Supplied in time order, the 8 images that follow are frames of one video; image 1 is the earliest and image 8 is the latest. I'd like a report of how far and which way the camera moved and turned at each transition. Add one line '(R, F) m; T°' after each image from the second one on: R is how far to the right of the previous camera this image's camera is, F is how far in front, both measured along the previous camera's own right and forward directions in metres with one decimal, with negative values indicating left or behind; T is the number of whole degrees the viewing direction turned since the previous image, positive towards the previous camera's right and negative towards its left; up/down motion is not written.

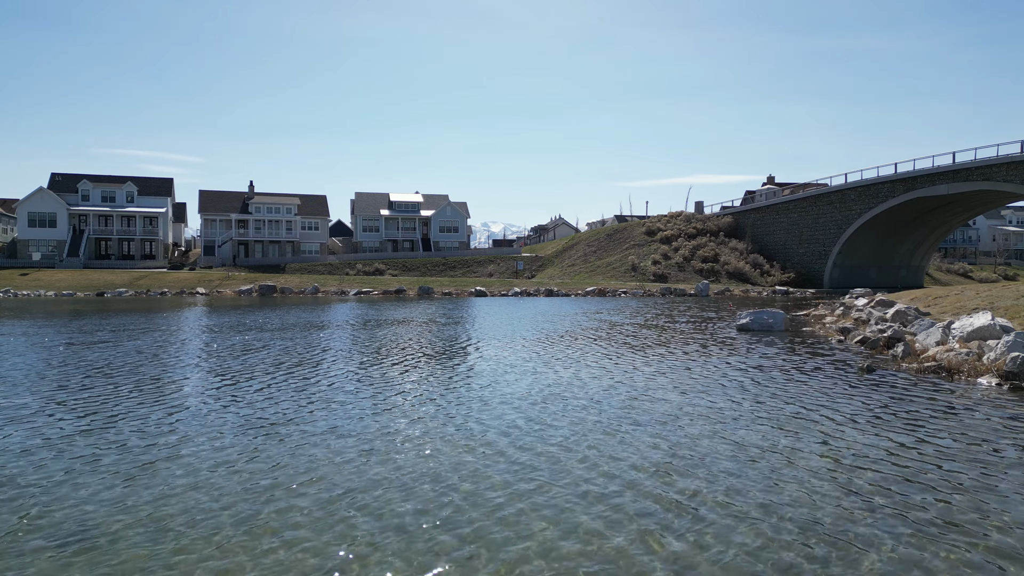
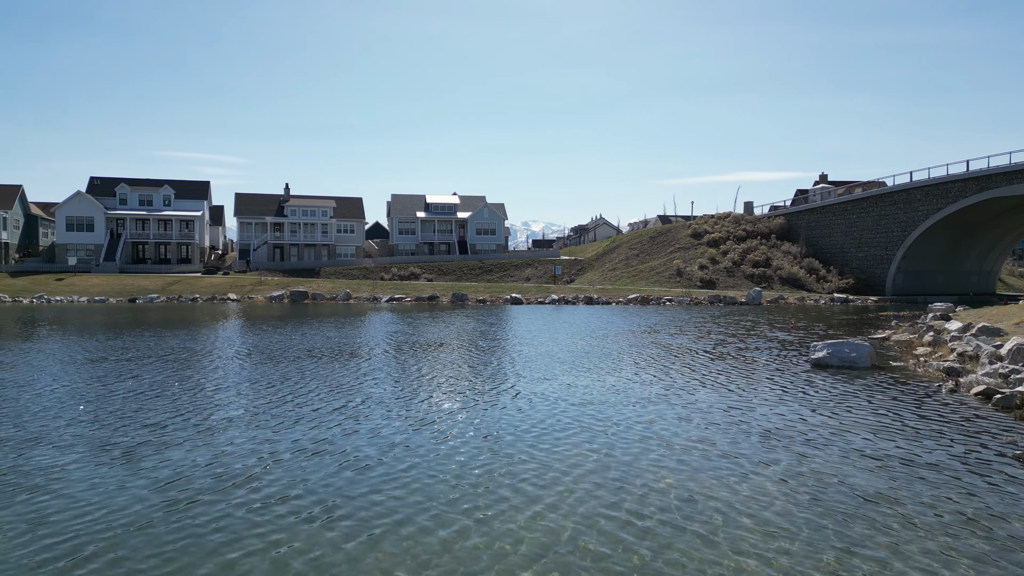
(+0.2, +3.6) m; -3°
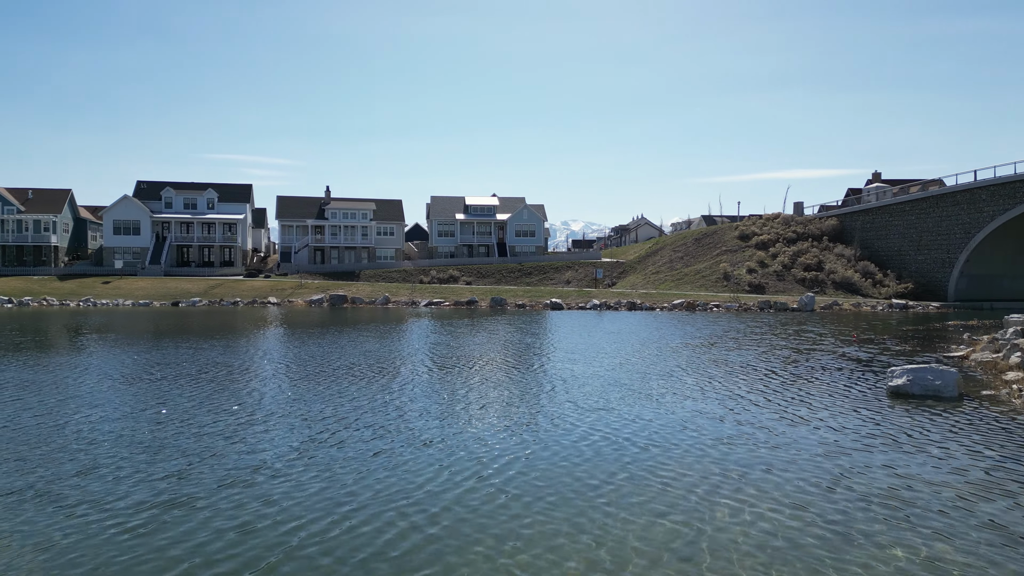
(-0.2, +1.6) m; -3°
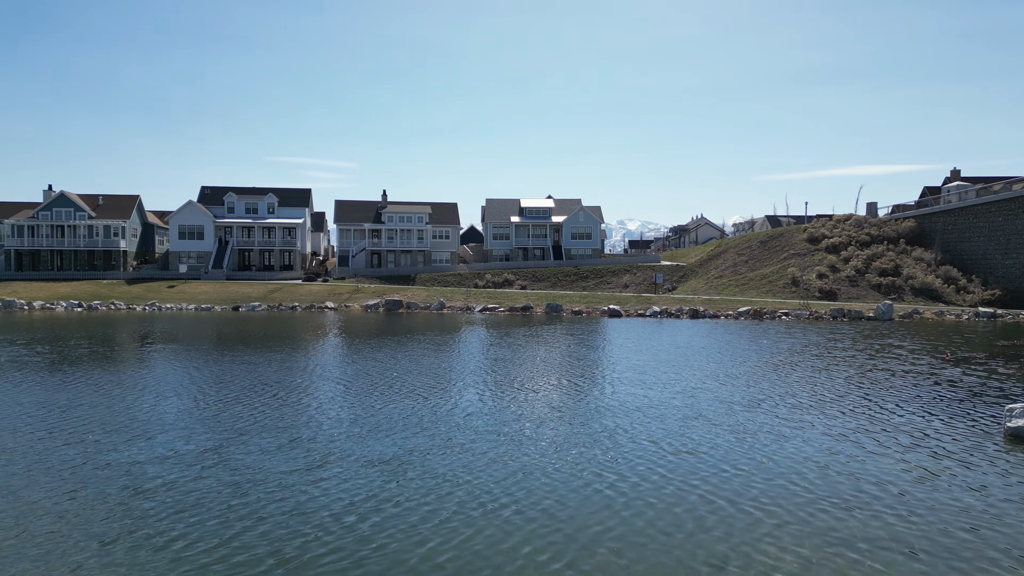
(-0.2, +1.6) m; -5°
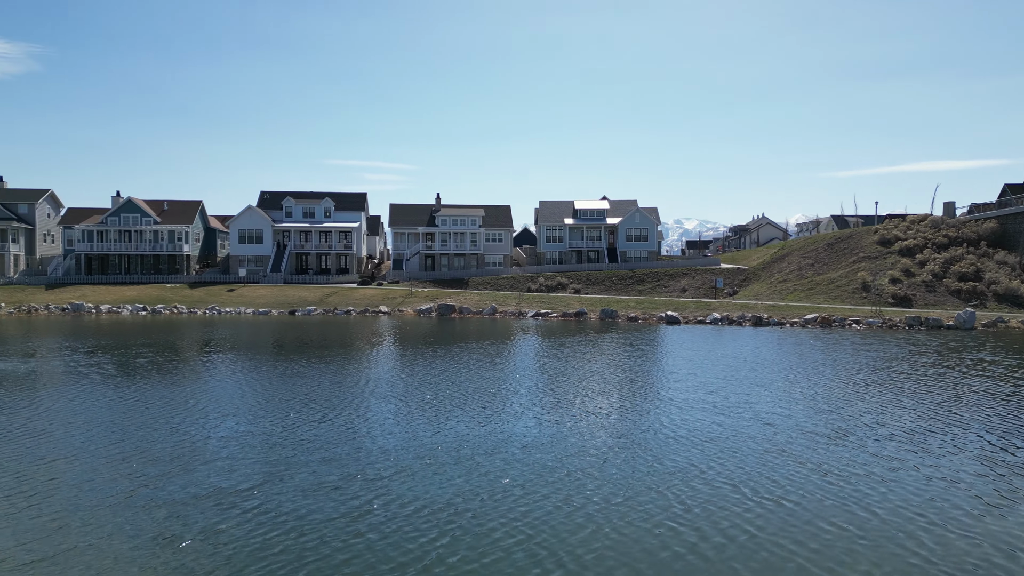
(+0.1, +1.3) m; -5°
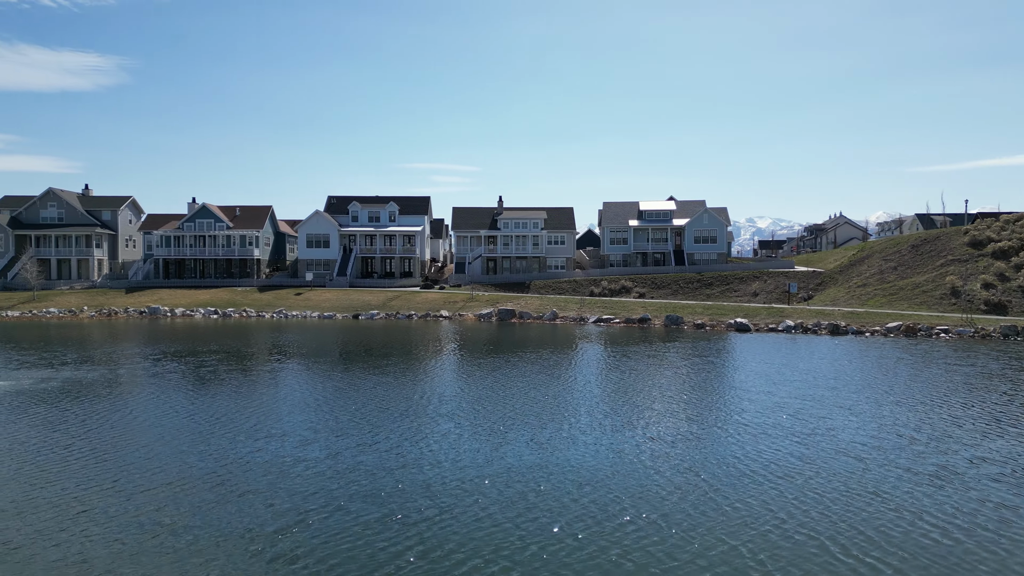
(+0.5, +1.2) m; -5°
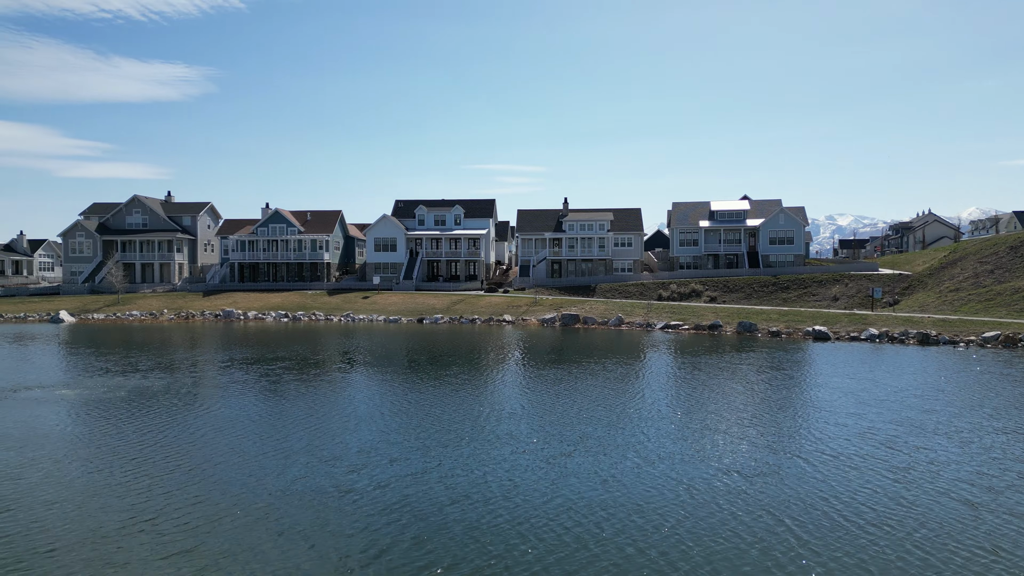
(+0.4, +1.2) m; -6°
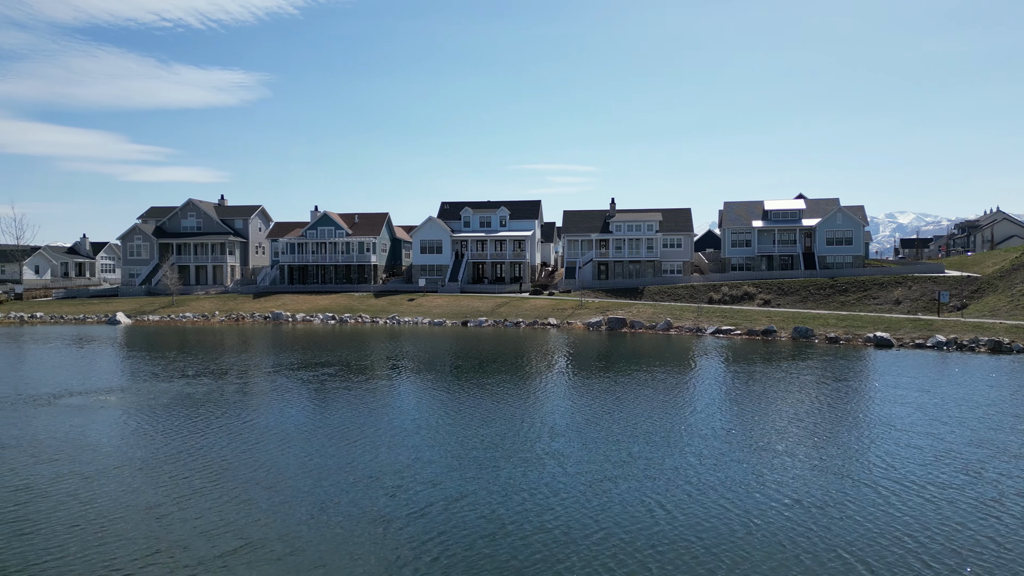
(+0.2, +1.0) m; -4°
